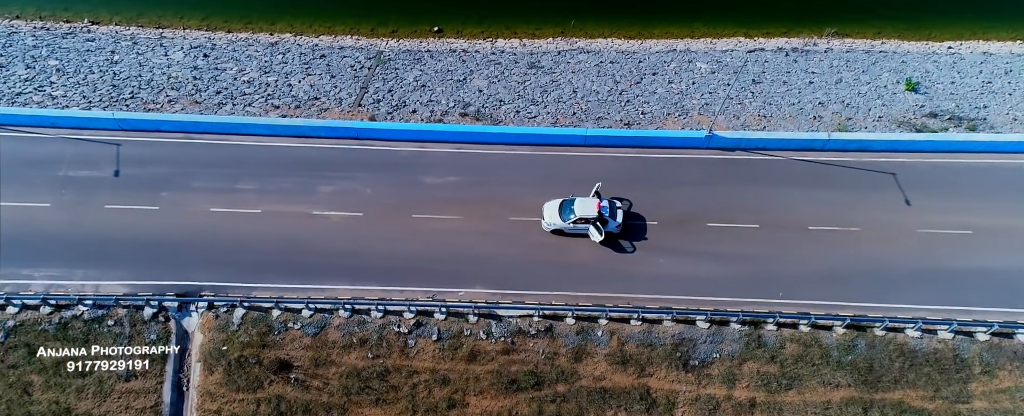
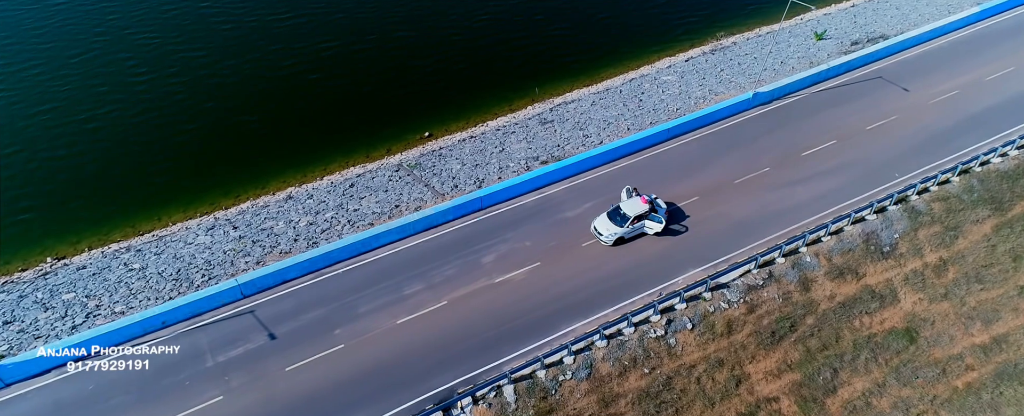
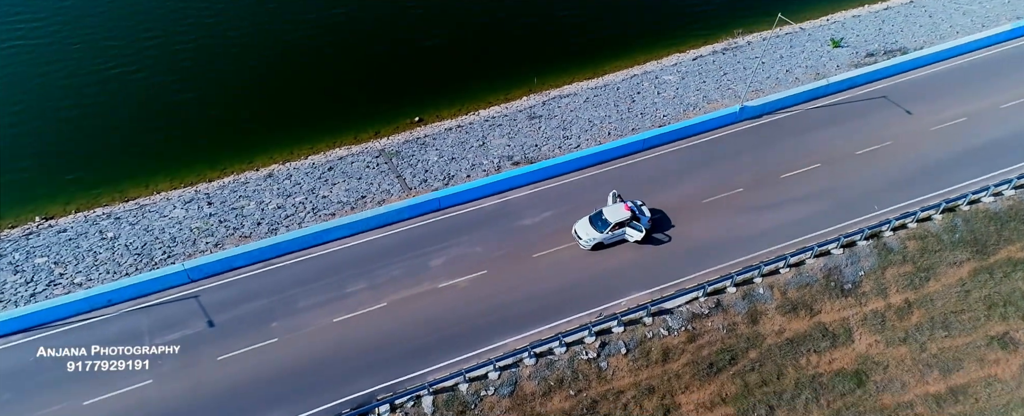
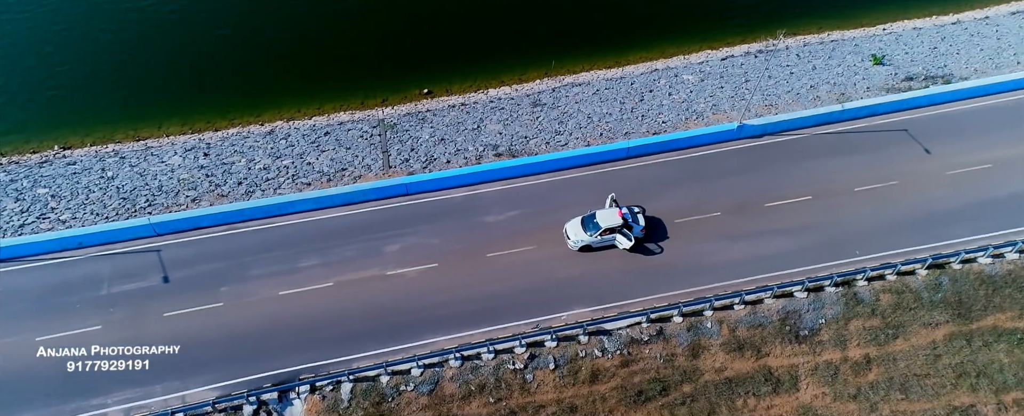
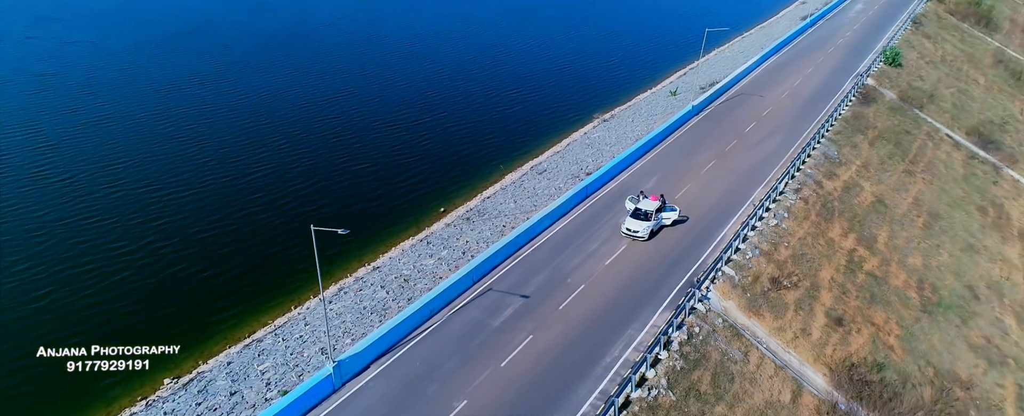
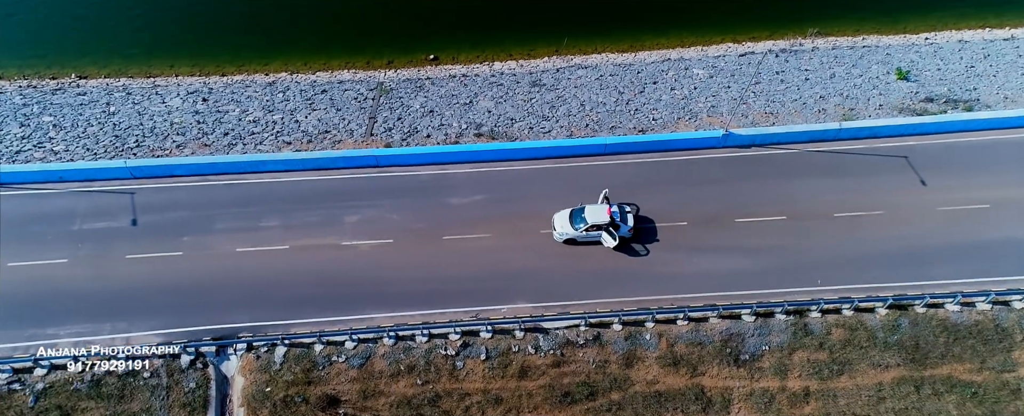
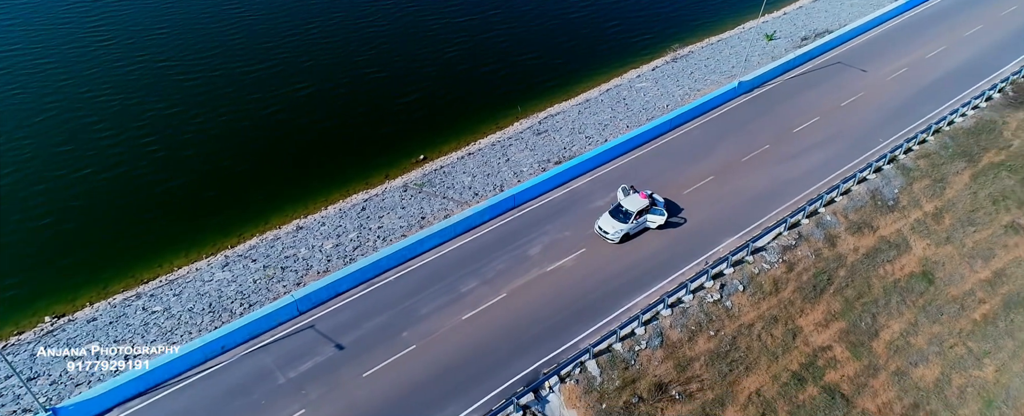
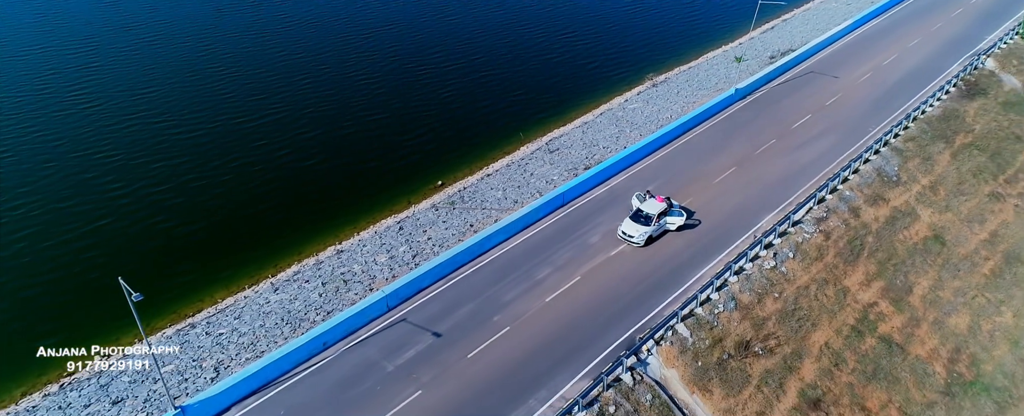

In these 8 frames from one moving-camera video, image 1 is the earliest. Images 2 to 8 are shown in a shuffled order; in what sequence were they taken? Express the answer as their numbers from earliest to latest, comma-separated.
6, 4, 3, 2, 7, 8, 5
